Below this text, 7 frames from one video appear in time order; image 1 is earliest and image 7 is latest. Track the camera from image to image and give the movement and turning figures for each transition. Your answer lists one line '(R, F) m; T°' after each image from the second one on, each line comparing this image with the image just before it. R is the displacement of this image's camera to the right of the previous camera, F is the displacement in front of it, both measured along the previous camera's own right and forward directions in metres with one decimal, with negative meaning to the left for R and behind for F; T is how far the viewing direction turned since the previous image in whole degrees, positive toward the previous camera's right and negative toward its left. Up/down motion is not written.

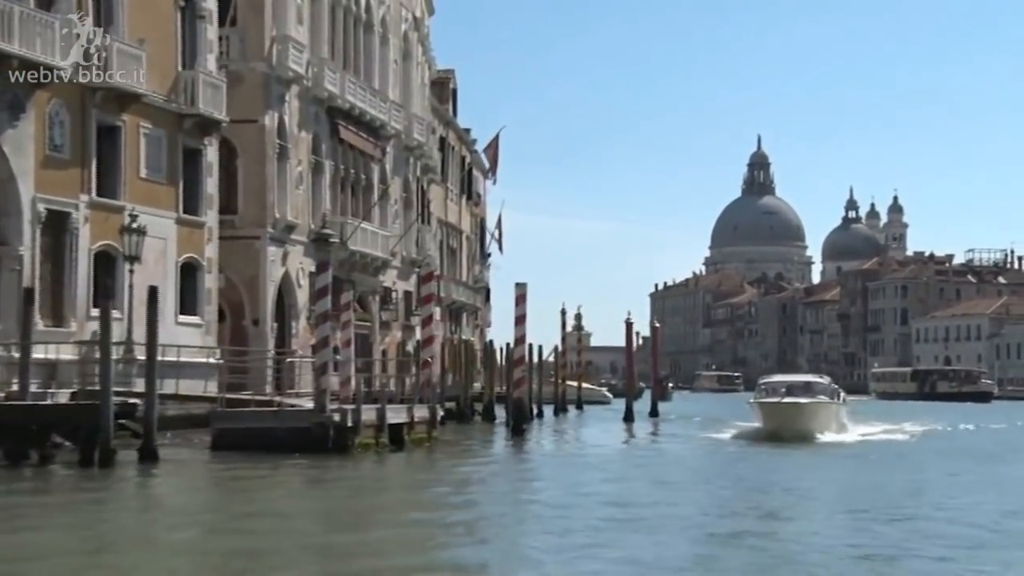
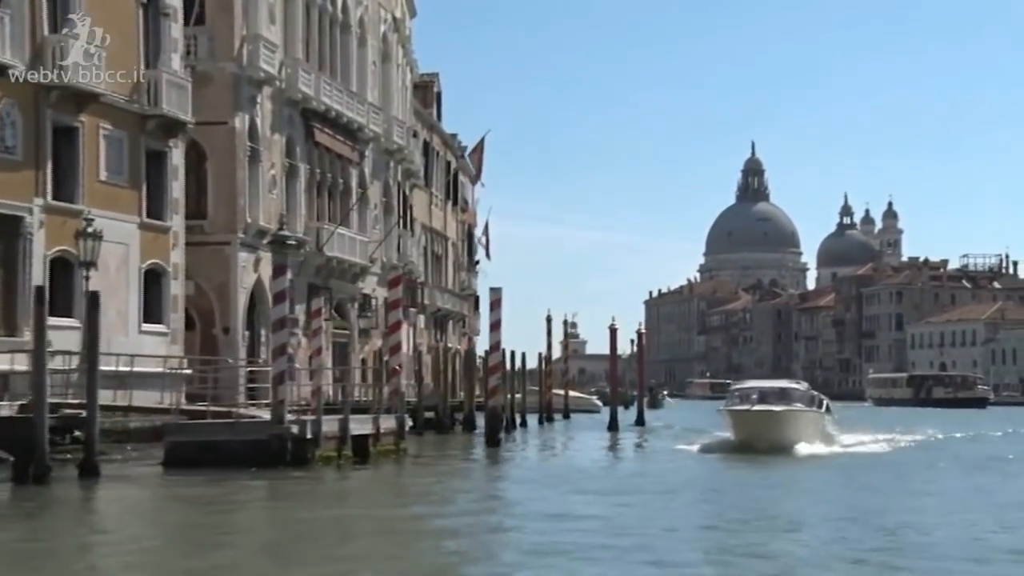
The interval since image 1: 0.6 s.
(+0.4, +1.2) m; 0°
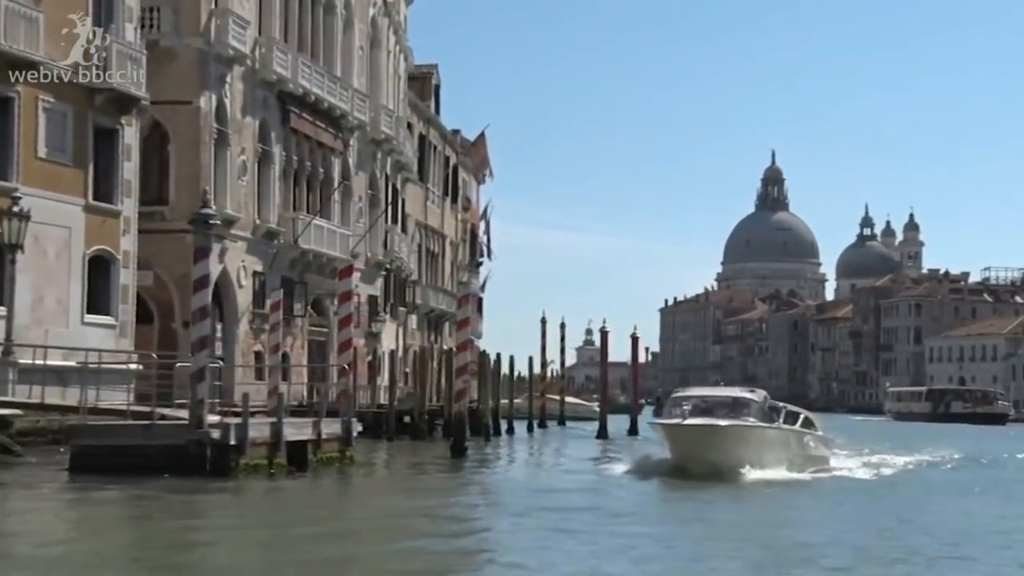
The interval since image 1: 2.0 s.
(+0.8, +2.5) m; -1°
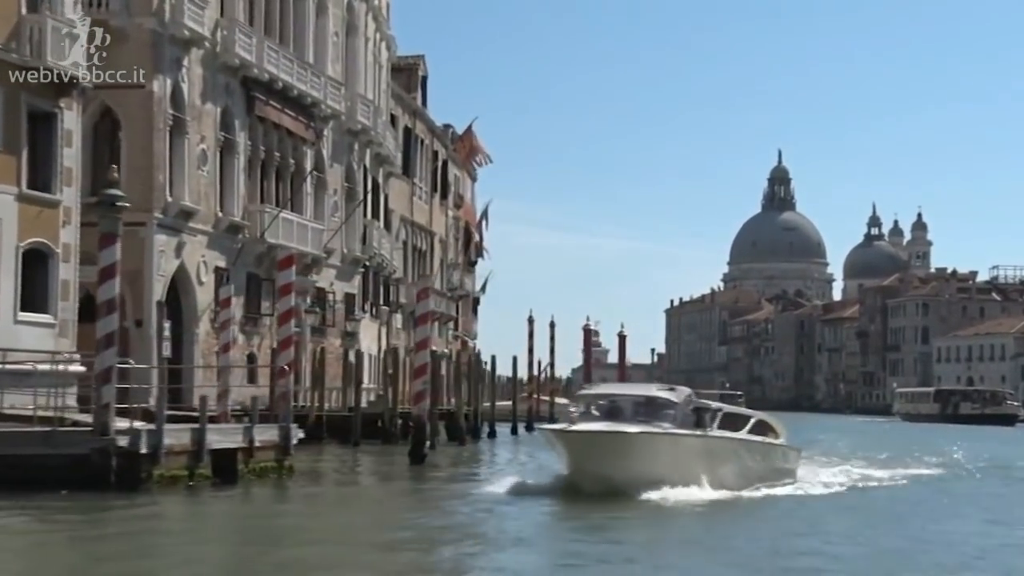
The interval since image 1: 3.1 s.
(+0.6, +2.1) m; 0°
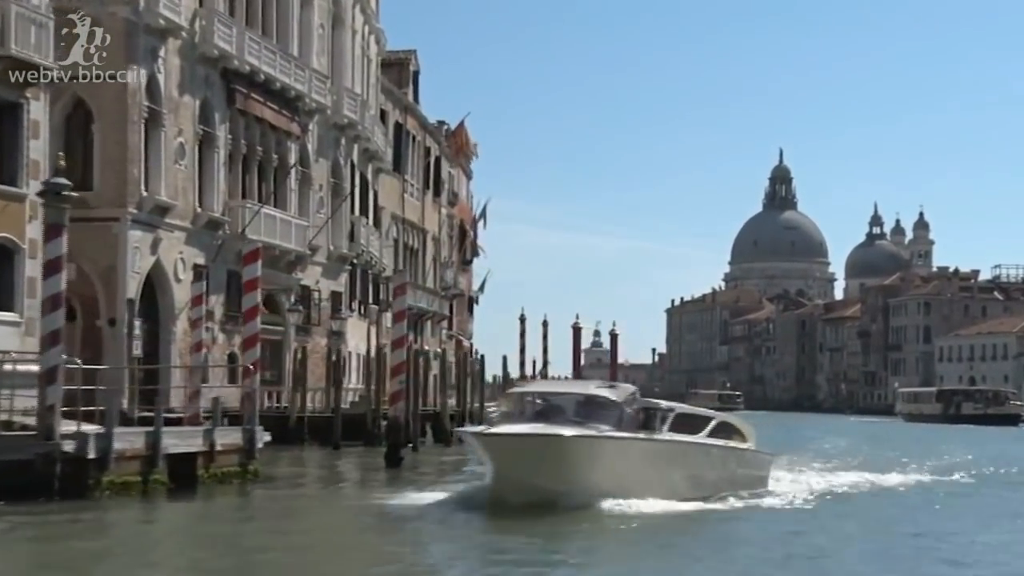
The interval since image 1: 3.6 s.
(+0.3, +1.0) m; 0°
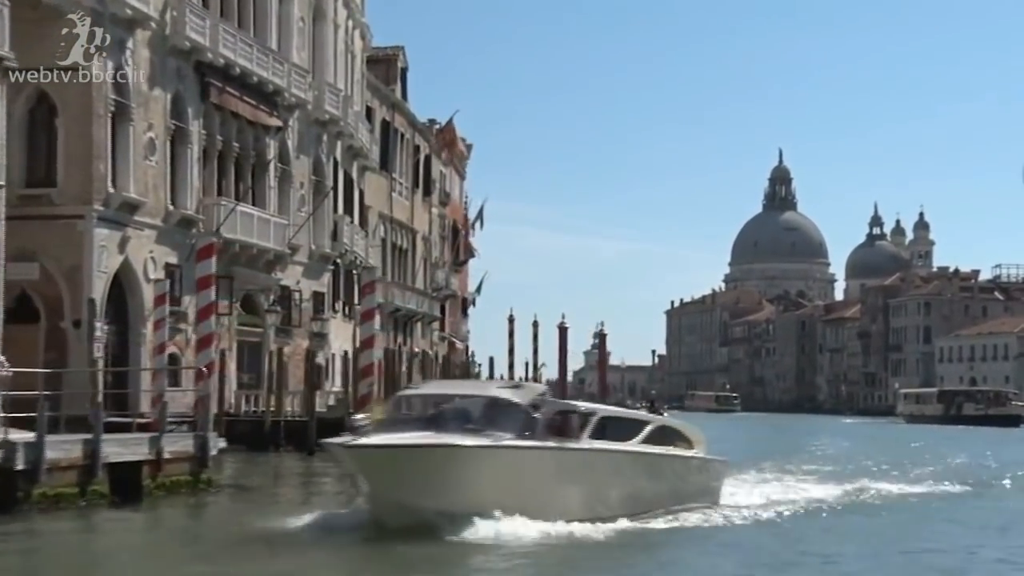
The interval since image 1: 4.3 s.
(+0.3, +1.2) m; 0°
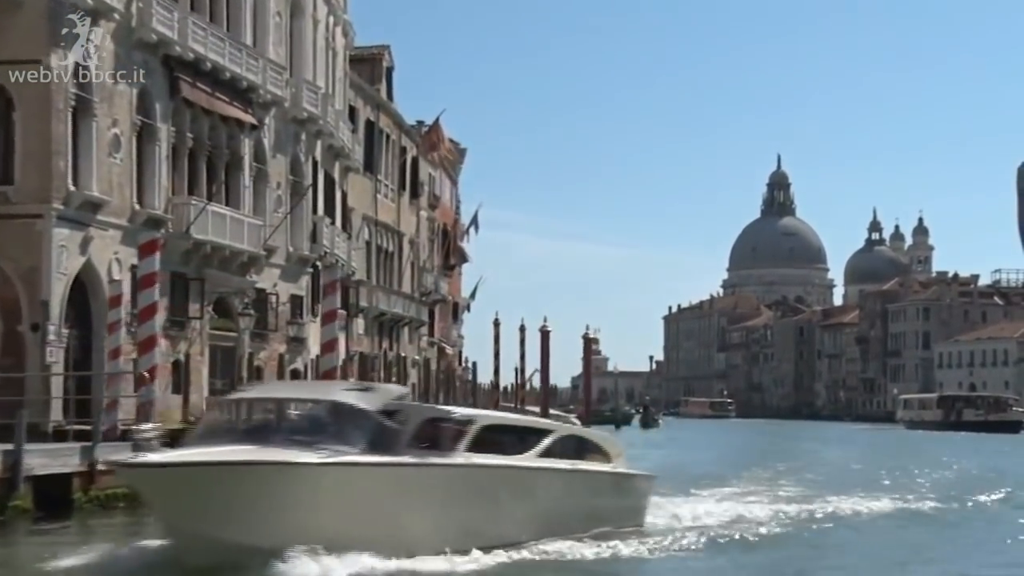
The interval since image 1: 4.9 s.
(+0.4, +1.2) m; 0°
